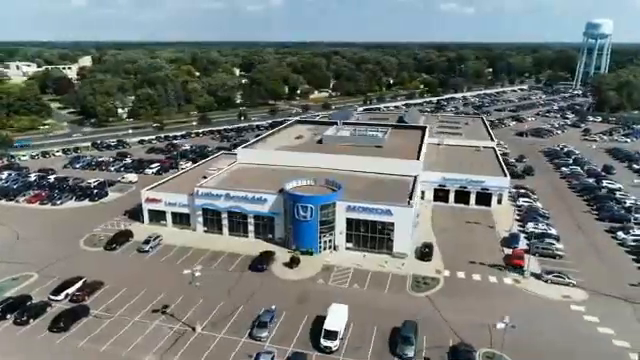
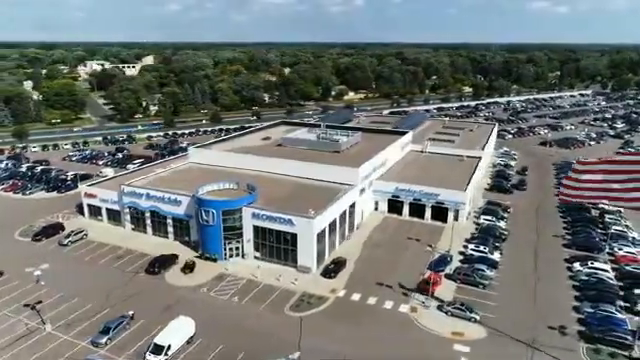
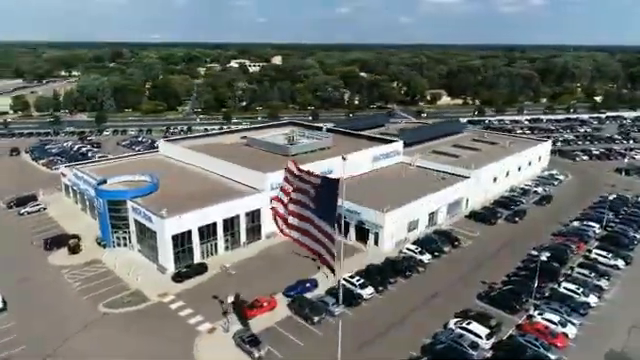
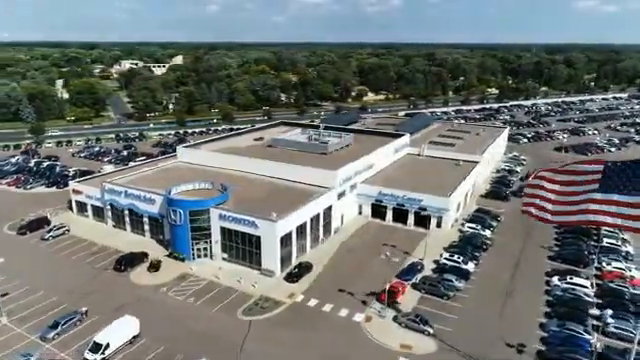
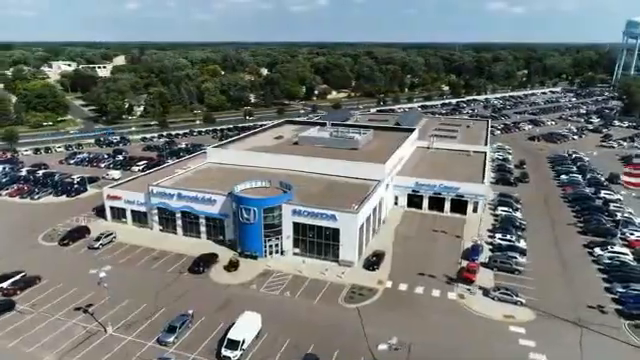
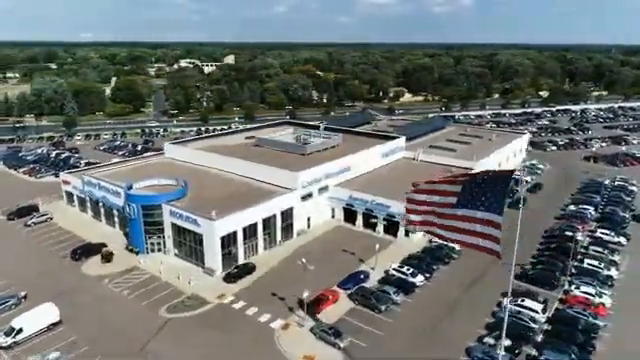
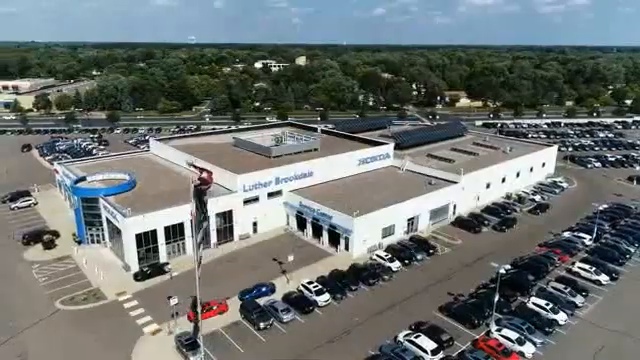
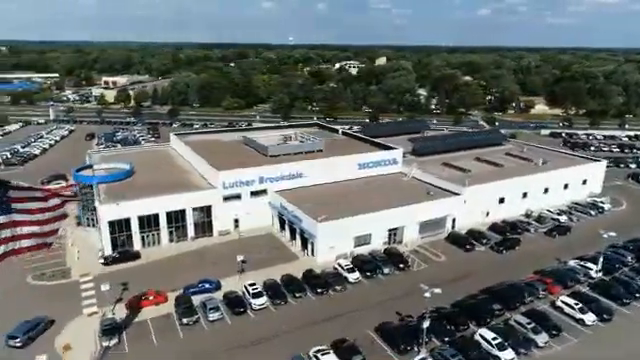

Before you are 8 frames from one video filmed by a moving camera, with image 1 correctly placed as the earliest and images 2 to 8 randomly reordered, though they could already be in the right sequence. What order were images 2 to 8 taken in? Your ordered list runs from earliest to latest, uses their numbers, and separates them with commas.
5, 2, 4, 6, 3, 7, 8
